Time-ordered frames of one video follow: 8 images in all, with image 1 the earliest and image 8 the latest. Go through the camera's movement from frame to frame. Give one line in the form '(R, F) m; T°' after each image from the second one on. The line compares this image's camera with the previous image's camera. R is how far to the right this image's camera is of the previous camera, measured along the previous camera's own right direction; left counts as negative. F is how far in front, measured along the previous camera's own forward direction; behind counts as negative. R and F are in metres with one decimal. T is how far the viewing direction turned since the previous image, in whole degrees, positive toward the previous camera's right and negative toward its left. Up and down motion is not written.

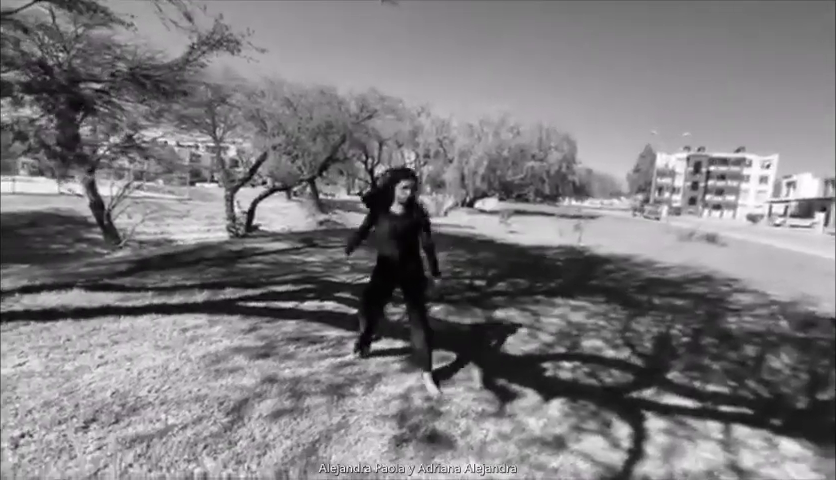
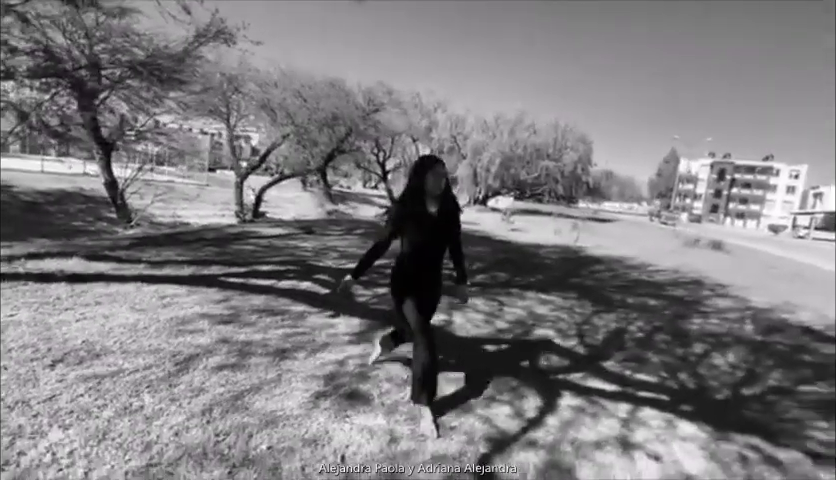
(+0.7, -0.3) m; -2°
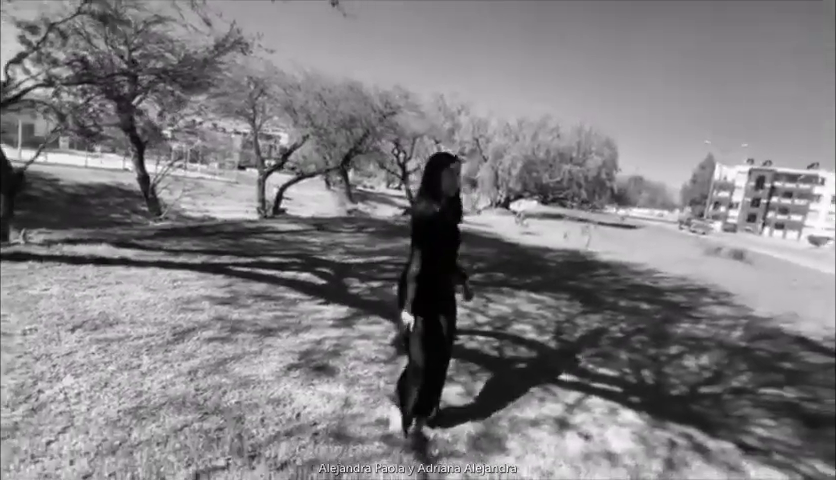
(+0.5, -0.4) m; -4°
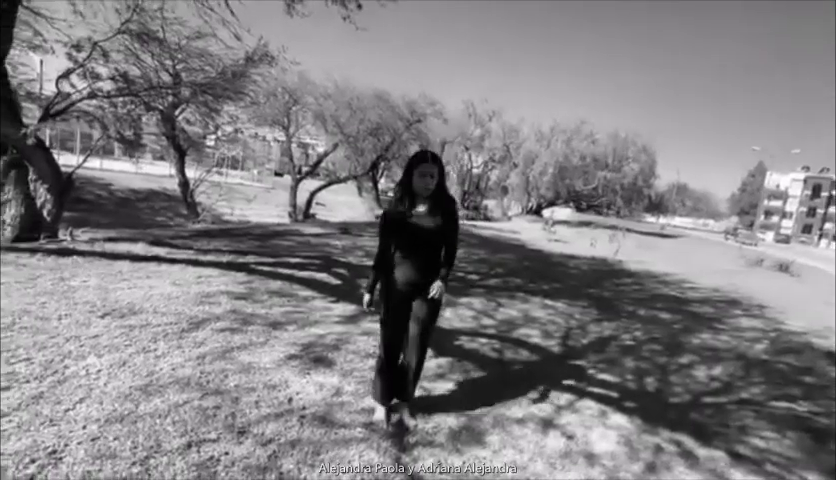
(+0.4, -0.2) m; -5°
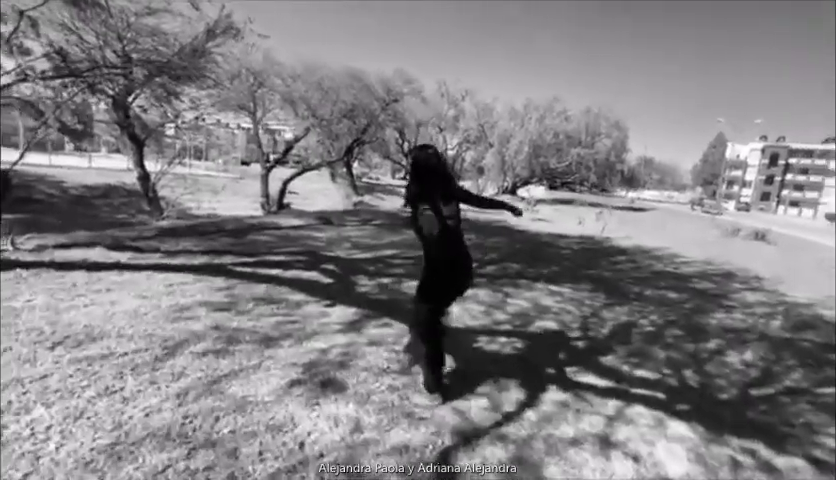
(-0.4, +0.6) m; +4°
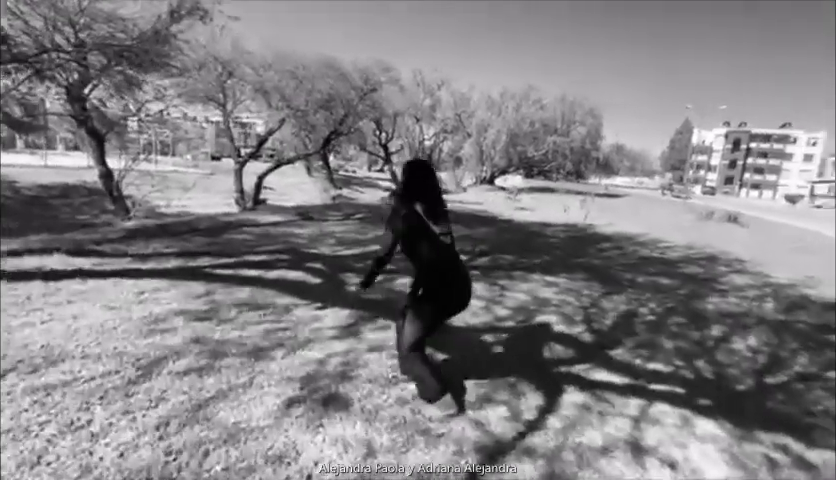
(-0.2, +0.3) m; +3°
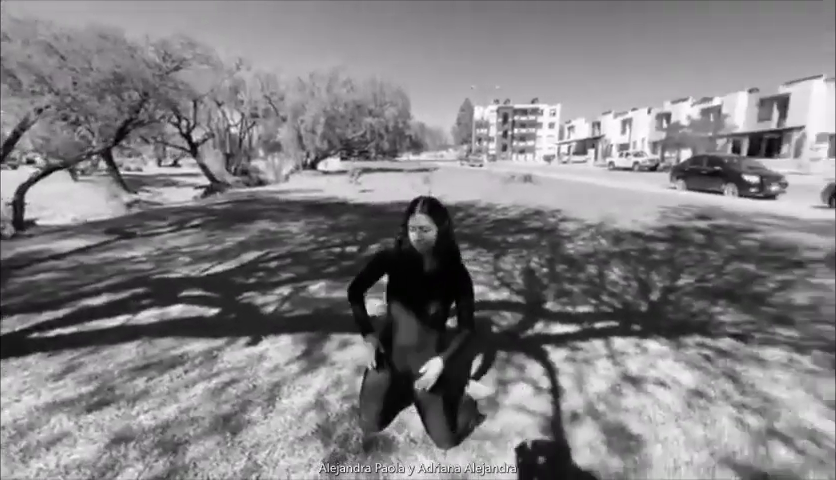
(-1.2, +0.6) m; +25°
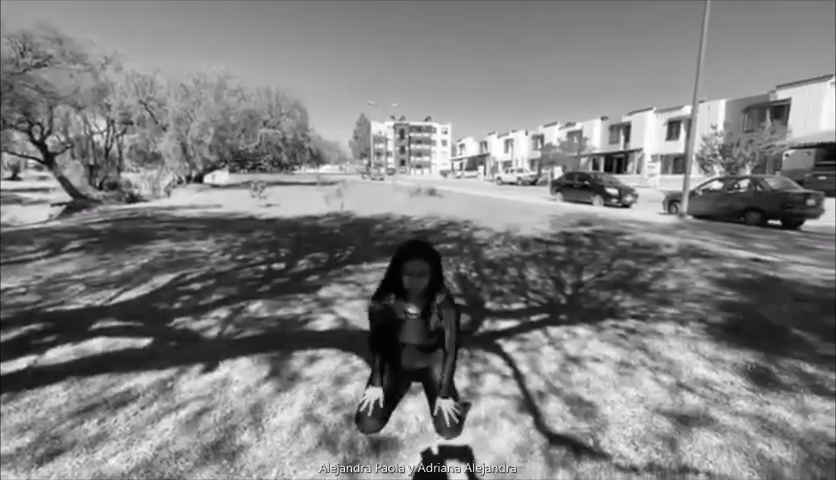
(-0.6, -0.2) m; +15°
